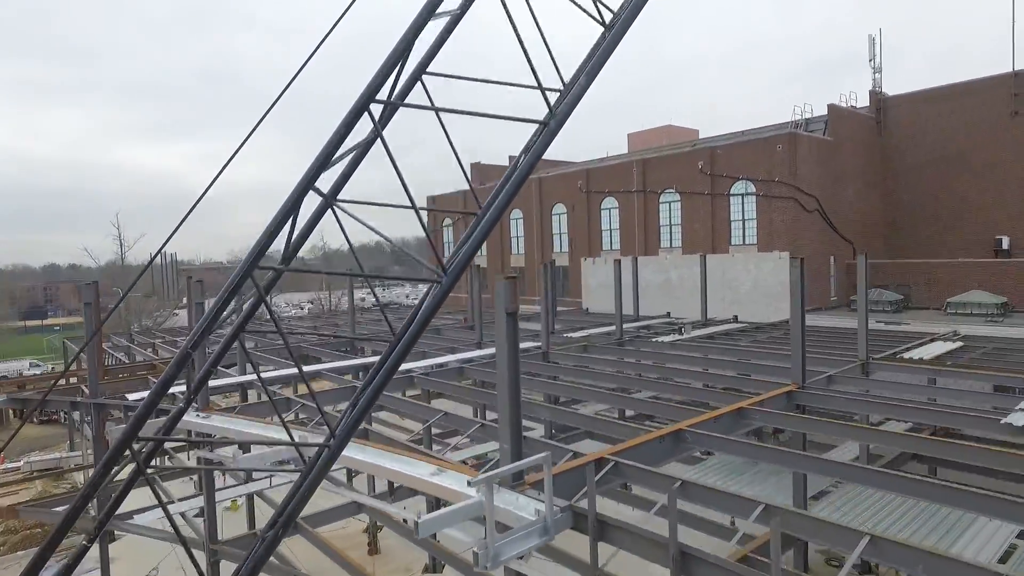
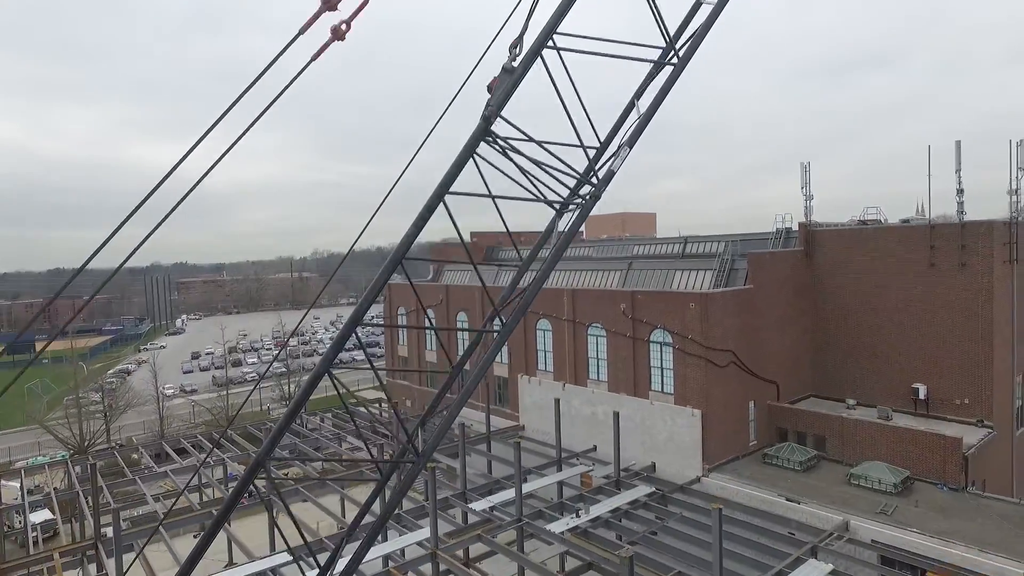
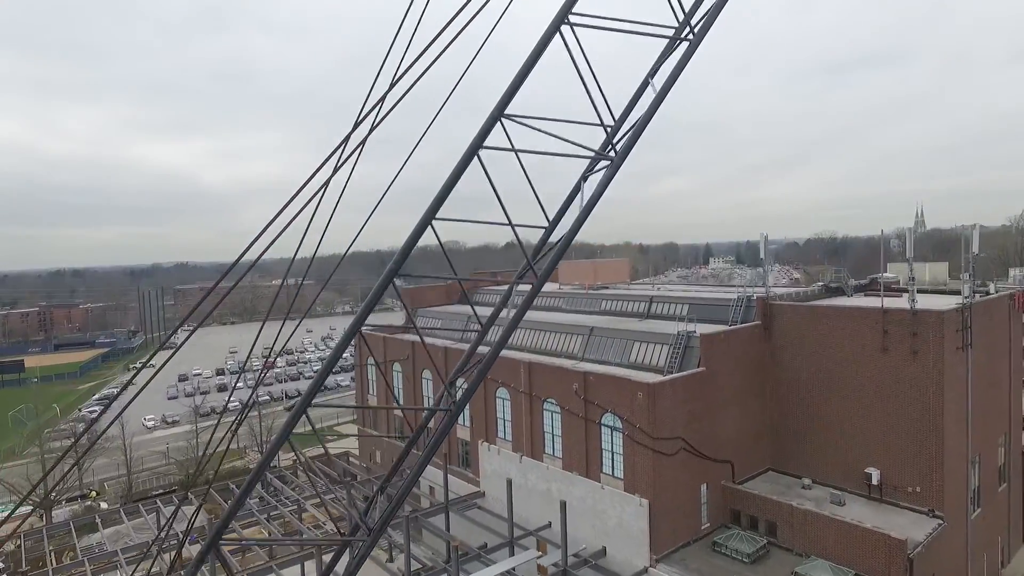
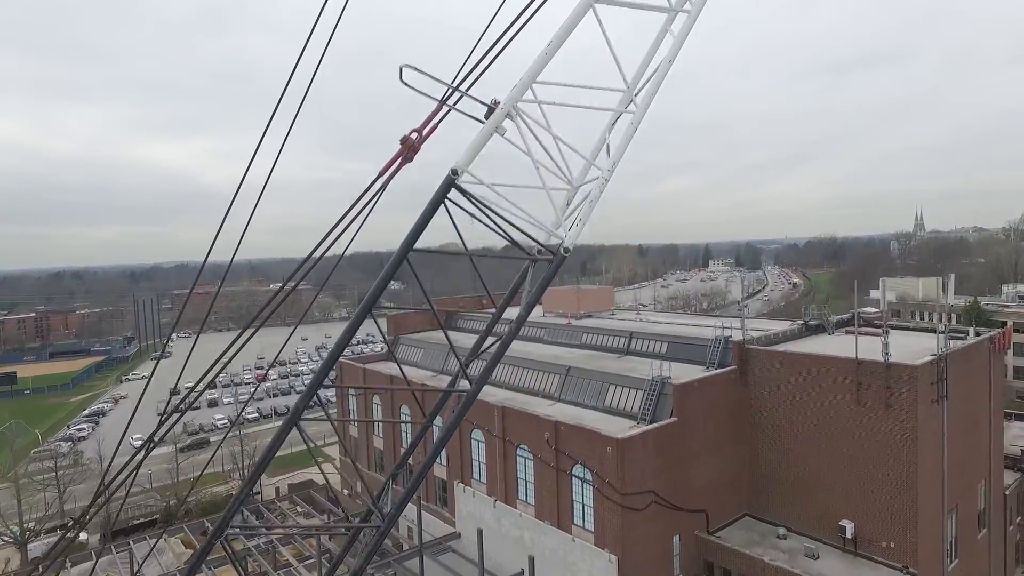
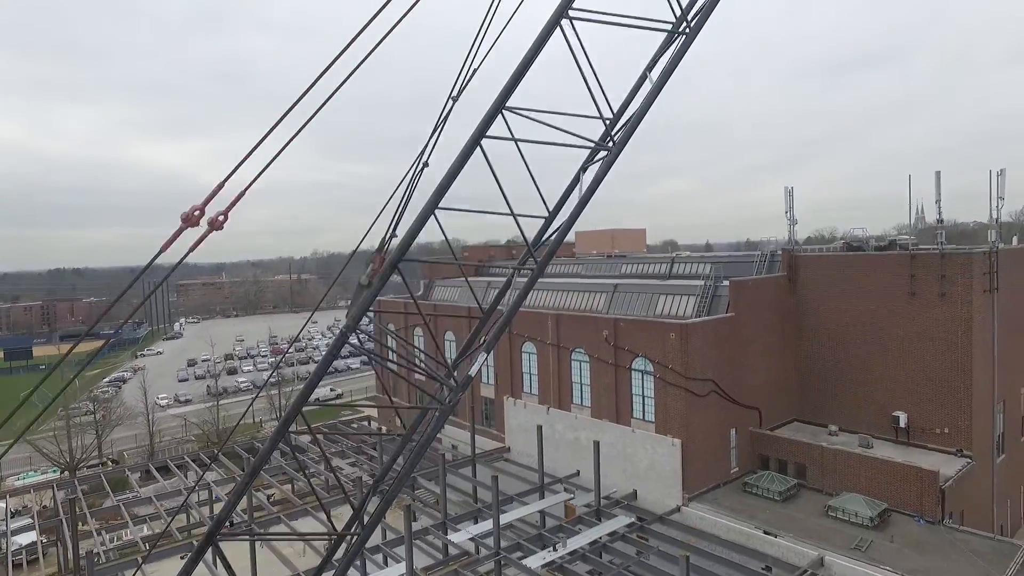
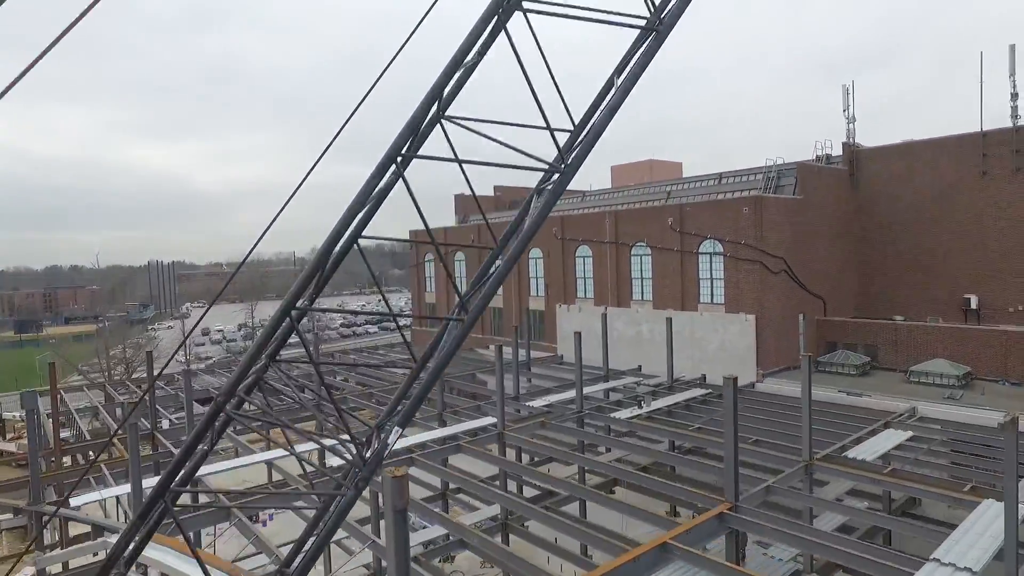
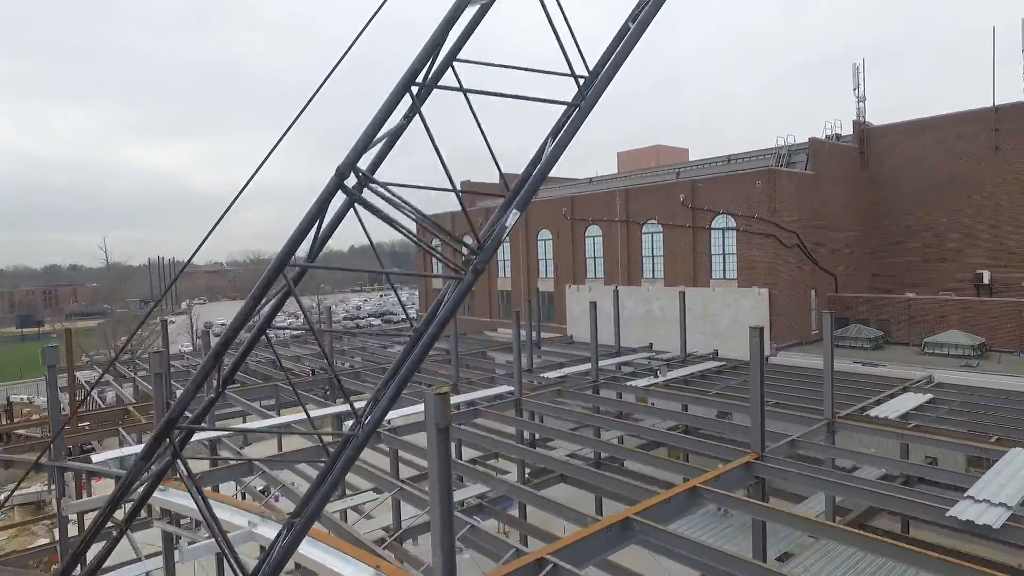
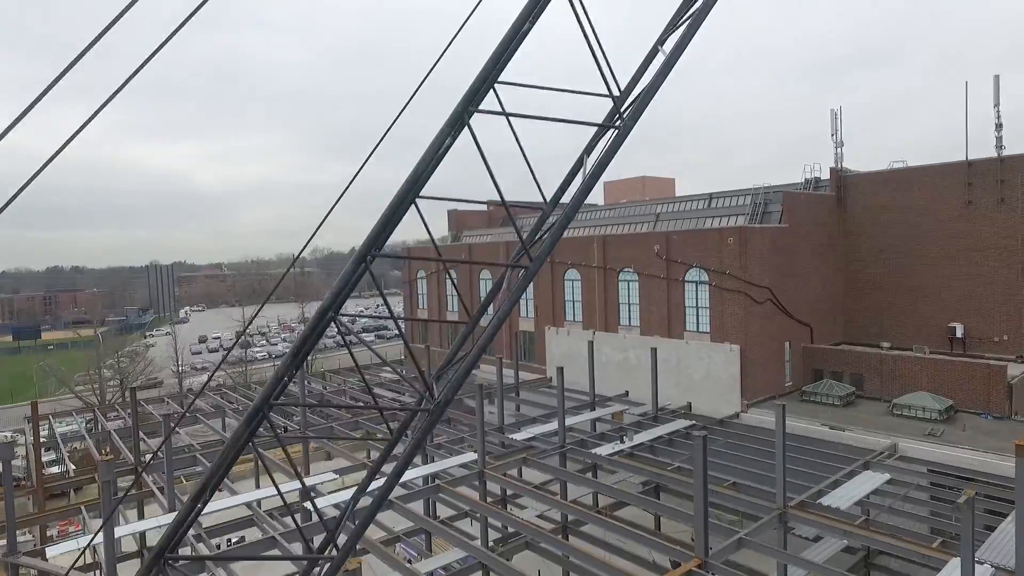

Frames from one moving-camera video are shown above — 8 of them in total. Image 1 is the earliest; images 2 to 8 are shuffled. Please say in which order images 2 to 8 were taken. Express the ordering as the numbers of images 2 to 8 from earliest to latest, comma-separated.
7, 6, 8, 2, 5, 3, 4
